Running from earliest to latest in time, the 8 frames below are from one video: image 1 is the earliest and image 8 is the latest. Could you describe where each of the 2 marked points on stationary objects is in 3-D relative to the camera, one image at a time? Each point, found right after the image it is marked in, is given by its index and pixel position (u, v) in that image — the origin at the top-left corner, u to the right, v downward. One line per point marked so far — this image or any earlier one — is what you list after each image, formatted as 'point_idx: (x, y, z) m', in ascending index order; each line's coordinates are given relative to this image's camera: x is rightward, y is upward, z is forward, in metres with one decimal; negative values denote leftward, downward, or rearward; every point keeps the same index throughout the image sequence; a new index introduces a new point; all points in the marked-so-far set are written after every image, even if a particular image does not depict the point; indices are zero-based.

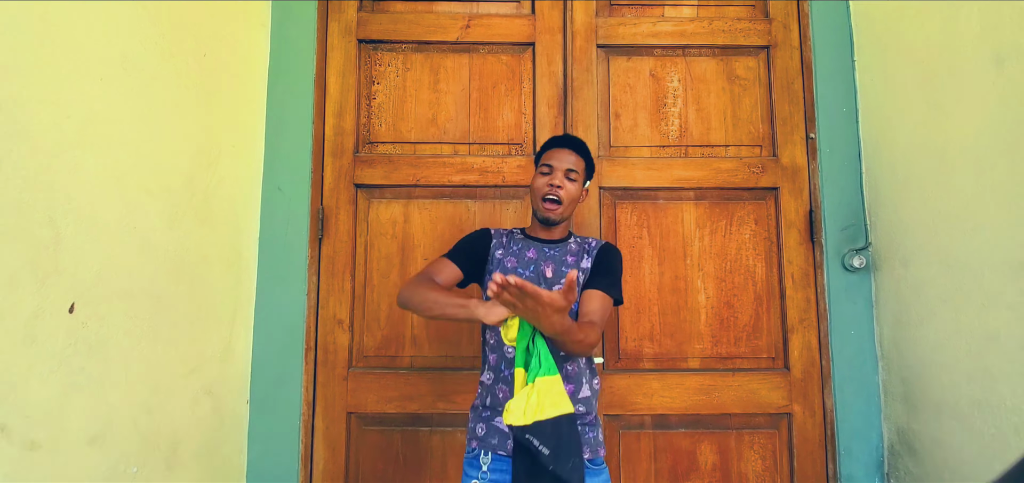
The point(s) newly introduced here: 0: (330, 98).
0: (-0.6, +0.4, +1.5) m
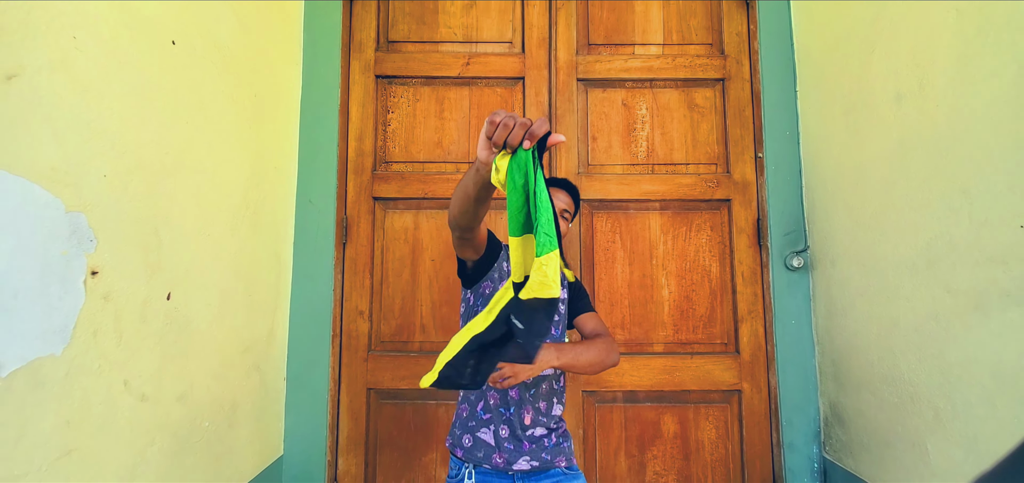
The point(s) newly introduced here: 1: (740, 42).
0: (-0.6, +0.4, +1.8) m
1: (+0.9, +0.8, +1.8) m
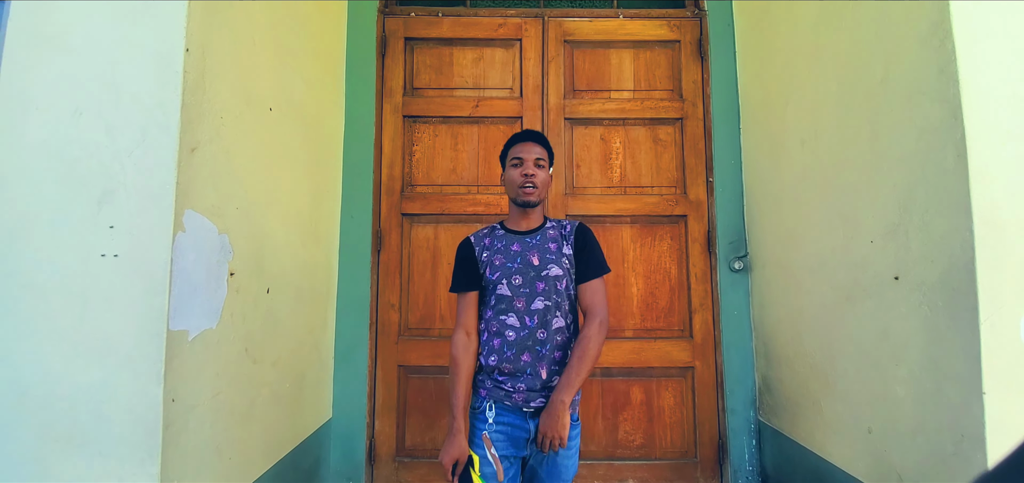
0: (-0.6, +0.4, +2.2) m
1: (+0.9, +0.7, +2.3) m
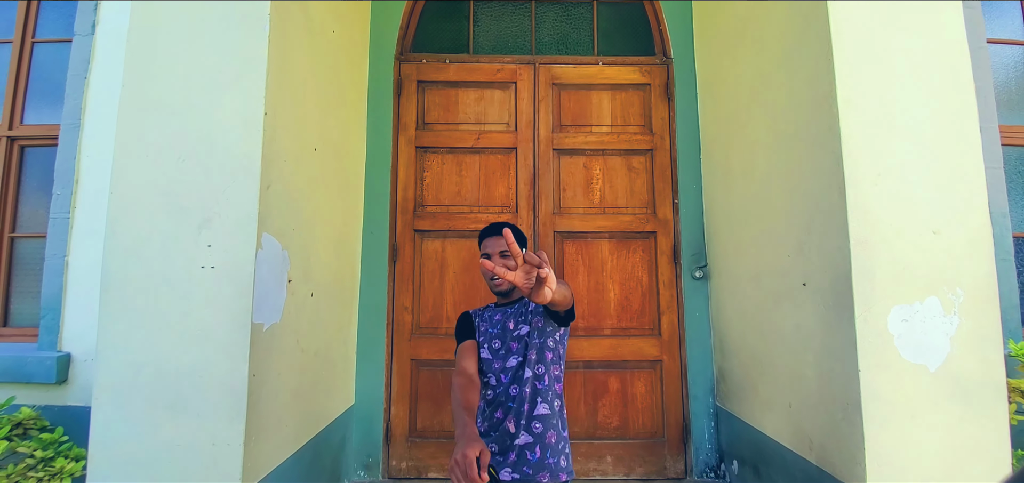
0: (-0.6, +0.3, +2.6) m
1: (+0.8, +0.7, +2.7) m
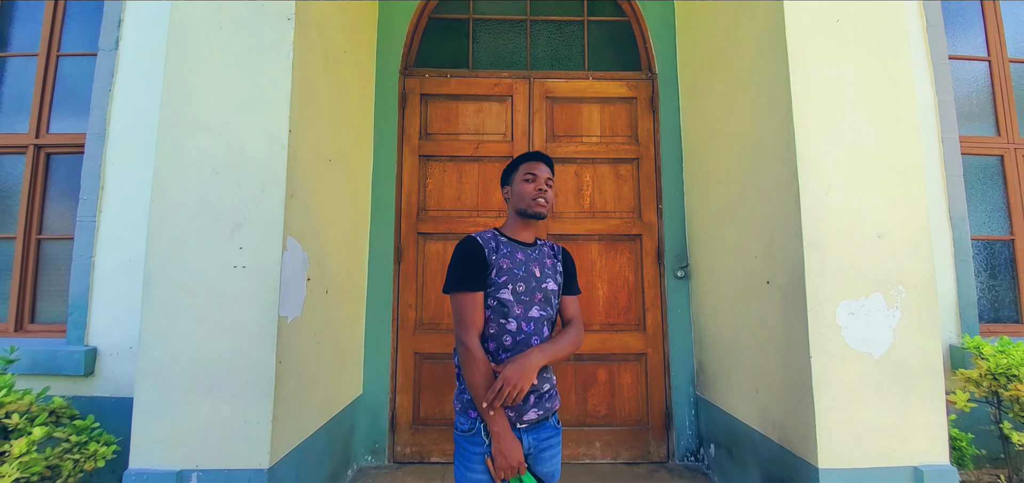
0: (-0.6, +0.3, +2.8) m
1: (+0.8, +0.6, +2.9) m
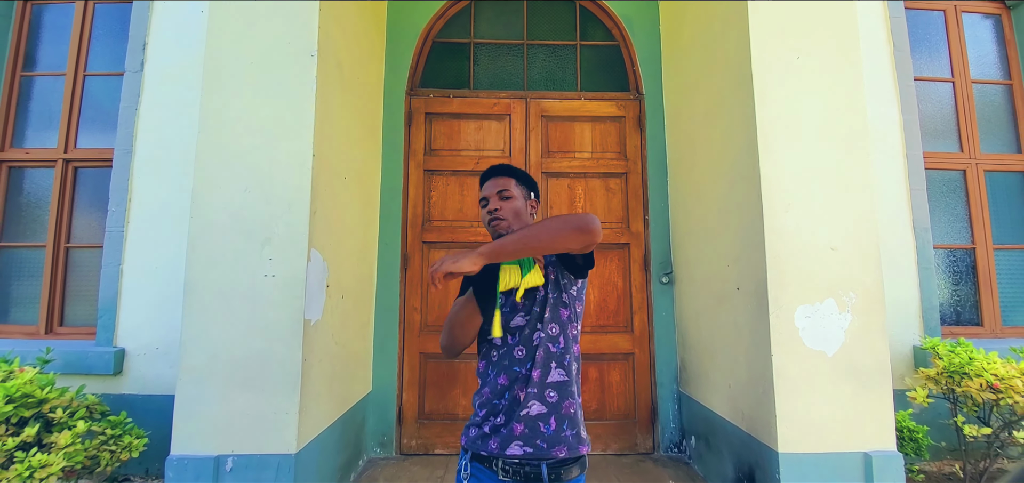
0: (-0.6, +0.3, +3.1) m
1: (+0.8, +0.6, +3.1) m
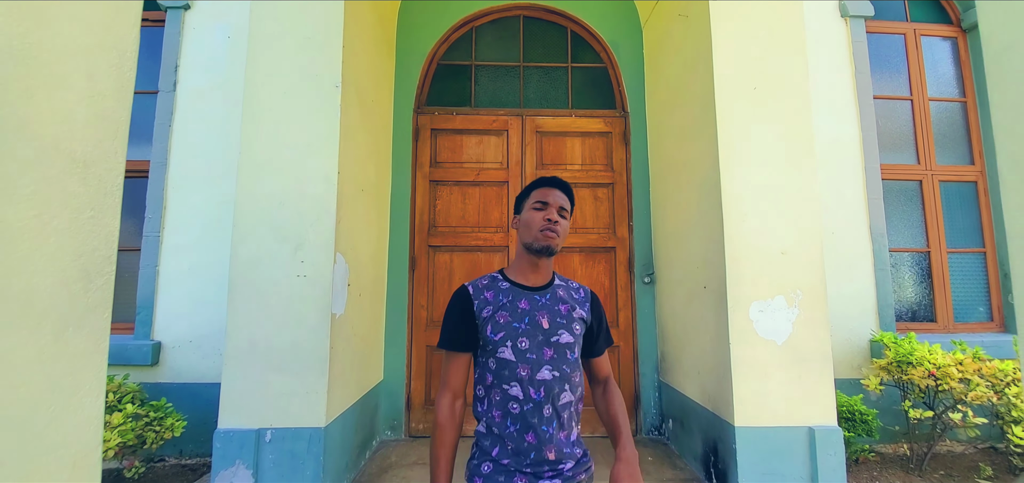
0: (-0.7, +0.2, +3.4) m
1: (+0.8, +0.6, +3.5) m
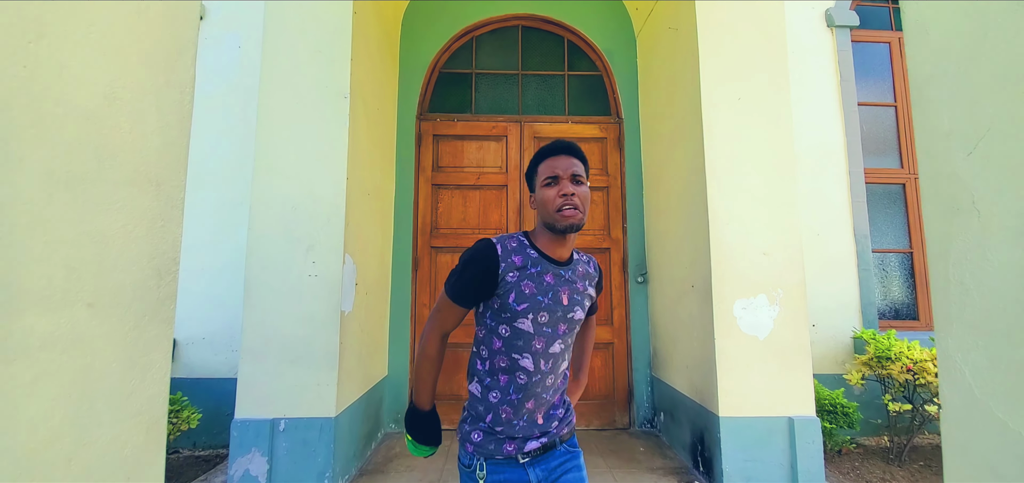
0: (-0.7, +0.2, +3.6) m
1: (+0.8, +0.6, +3.6) m
